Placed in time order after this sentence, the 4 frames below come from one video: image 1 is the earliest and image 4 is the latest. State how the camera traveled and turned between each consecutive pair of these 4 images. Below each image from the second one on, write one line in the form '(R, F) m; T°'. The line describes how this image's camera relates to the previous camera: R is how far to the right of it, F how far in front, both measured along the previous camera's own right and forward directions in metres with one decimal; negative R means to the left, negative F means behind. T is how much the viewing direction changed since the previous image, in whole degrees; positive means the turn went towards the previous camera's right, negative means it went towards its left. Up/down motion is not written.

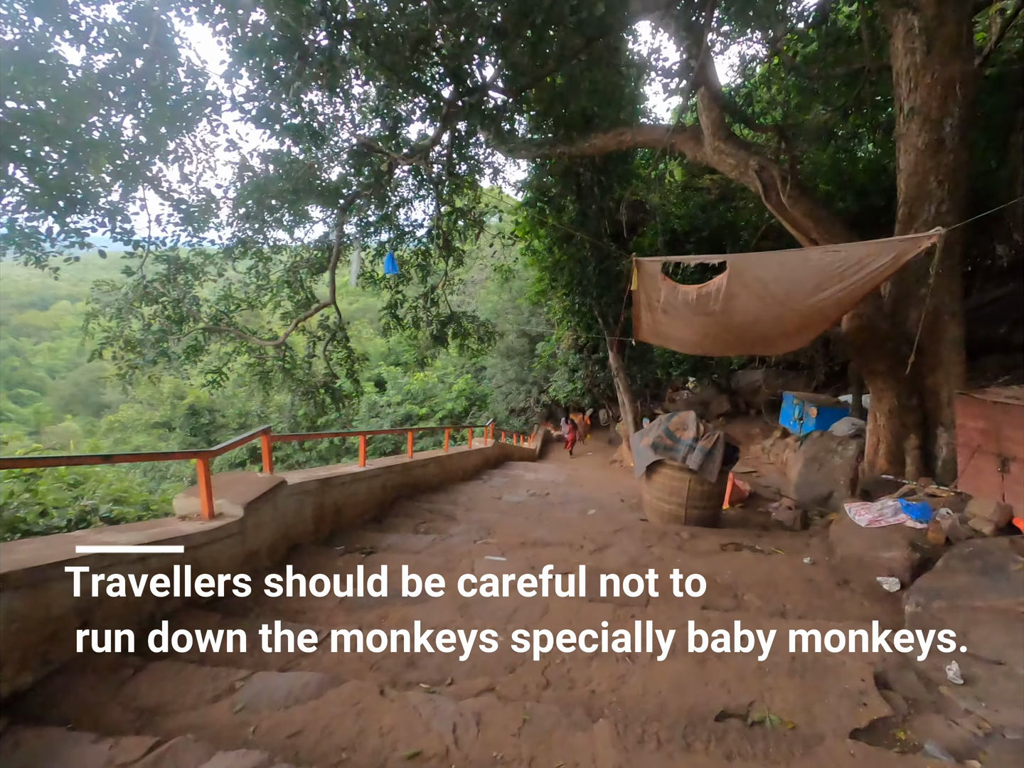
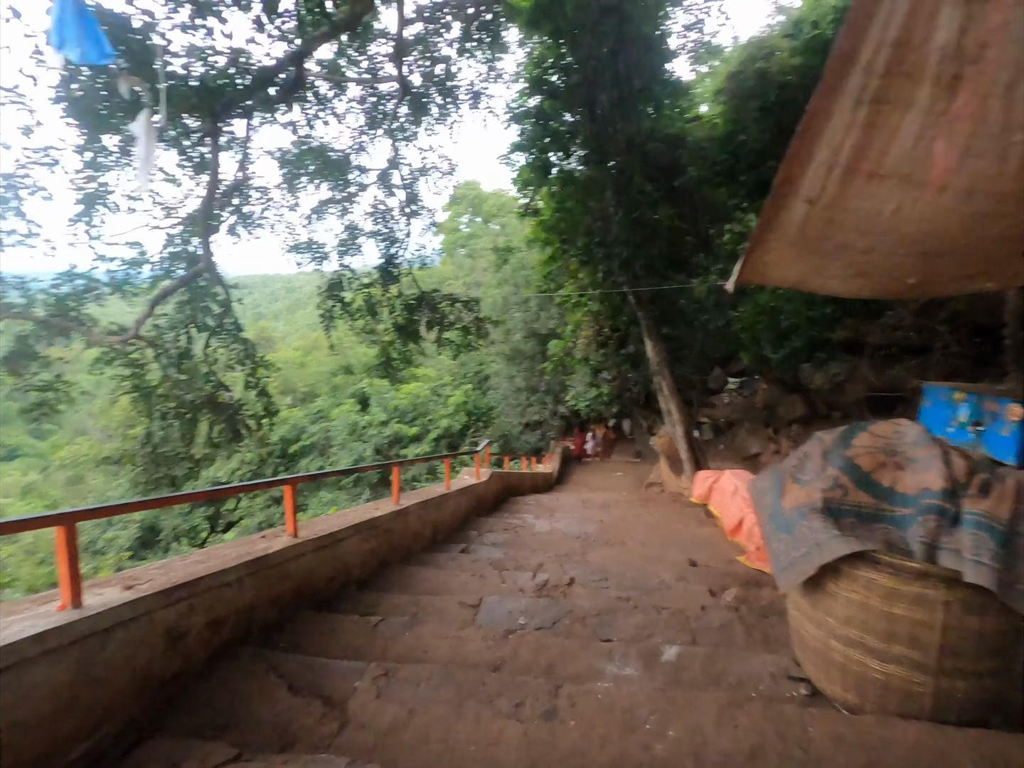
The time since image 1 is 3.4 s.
(+0.2, +3.1) m; -2°
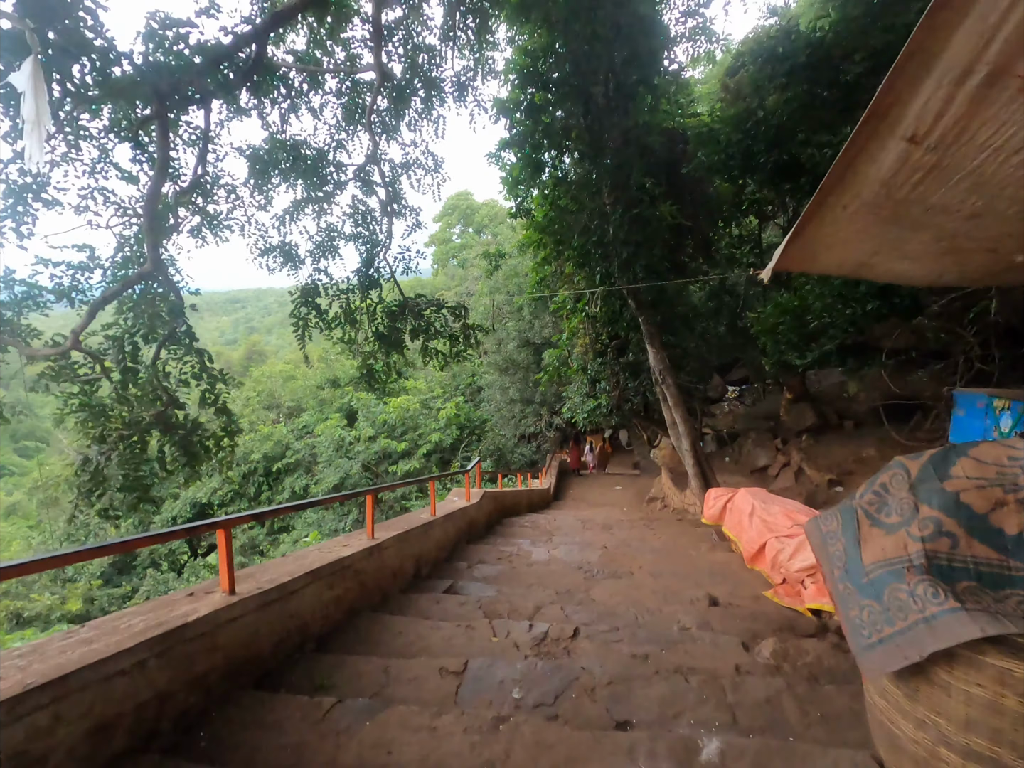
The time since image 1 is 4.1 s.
(0.0, +0.6) m; +1°
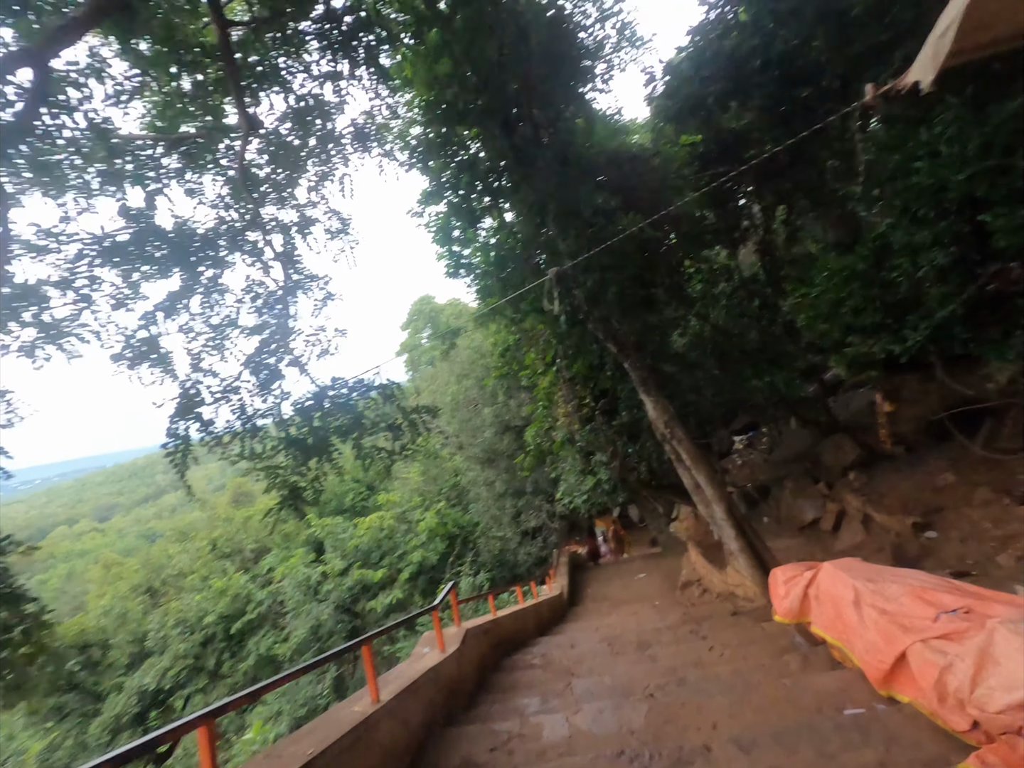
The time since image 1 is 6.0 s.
(+0.3, +1.6) m; +2°
